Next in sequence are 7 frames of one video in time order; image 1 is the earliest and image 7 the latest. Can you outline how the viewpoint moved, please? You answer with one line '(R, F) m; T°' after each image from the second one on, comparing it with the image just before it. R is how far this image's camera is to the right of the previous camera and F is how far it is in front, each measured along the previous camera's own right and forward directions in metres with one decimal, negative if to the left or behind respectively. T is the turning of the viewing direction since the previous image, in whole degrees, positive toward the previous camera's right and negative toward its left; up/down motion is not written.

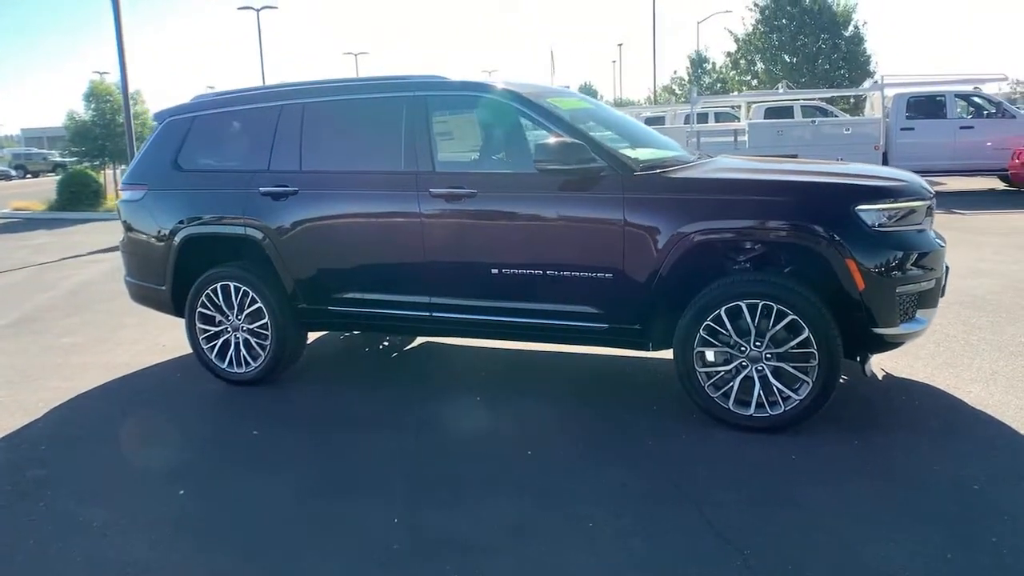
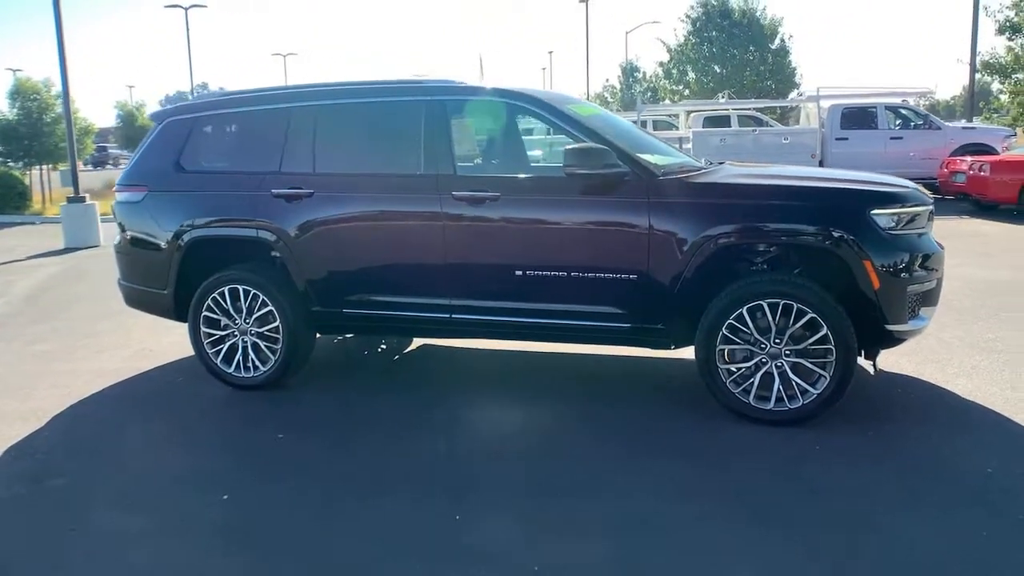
(-0.6, -0.1) m; +5°
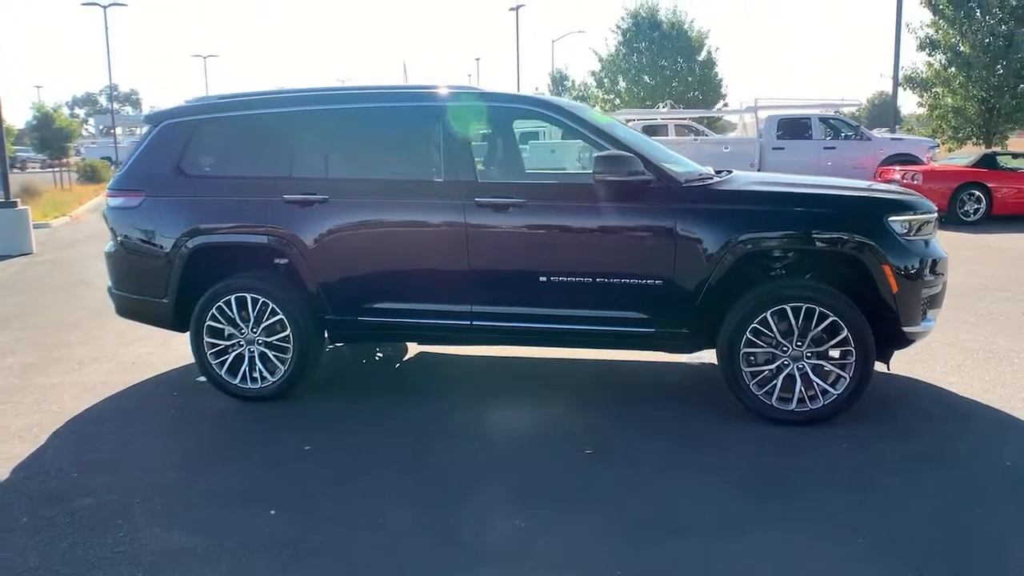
(-0.7, 0.0) m; +6°
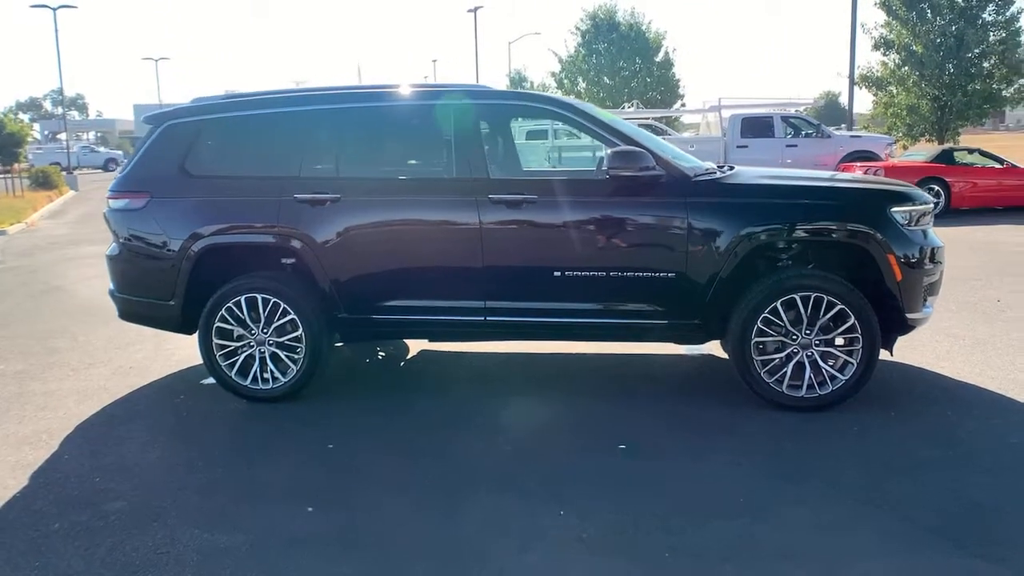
(-0.4, -0.1) m; +3°
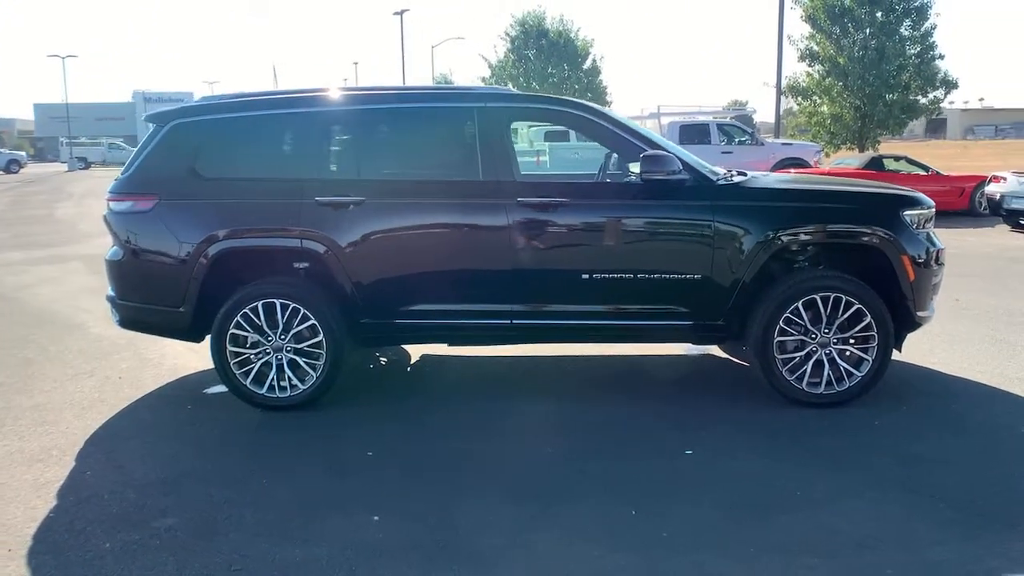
(-0.7, 0.0) m; +6°
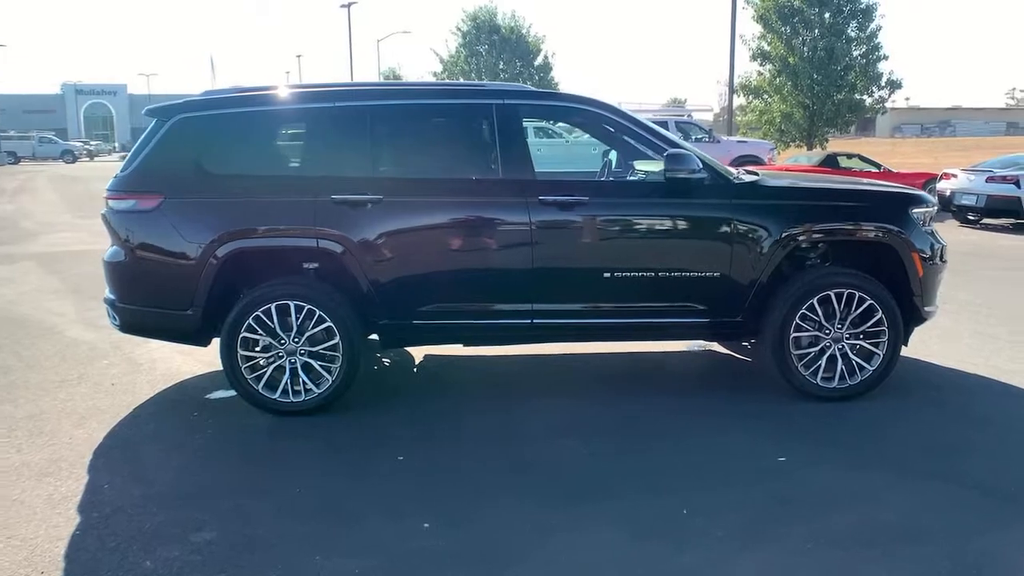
(-0.5, +0.1) m; +4°
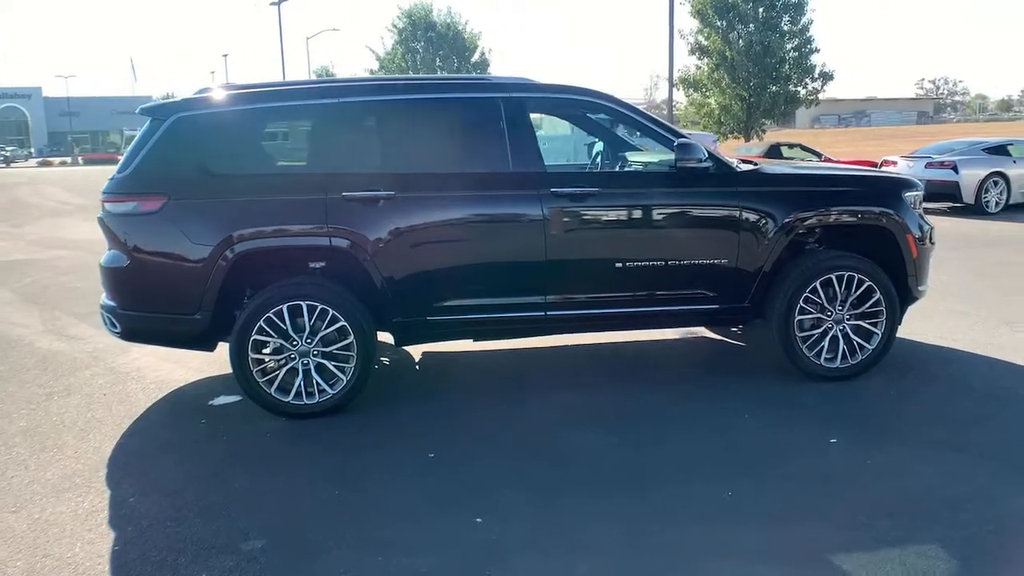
(-0.5, 0.0) m; +5°
